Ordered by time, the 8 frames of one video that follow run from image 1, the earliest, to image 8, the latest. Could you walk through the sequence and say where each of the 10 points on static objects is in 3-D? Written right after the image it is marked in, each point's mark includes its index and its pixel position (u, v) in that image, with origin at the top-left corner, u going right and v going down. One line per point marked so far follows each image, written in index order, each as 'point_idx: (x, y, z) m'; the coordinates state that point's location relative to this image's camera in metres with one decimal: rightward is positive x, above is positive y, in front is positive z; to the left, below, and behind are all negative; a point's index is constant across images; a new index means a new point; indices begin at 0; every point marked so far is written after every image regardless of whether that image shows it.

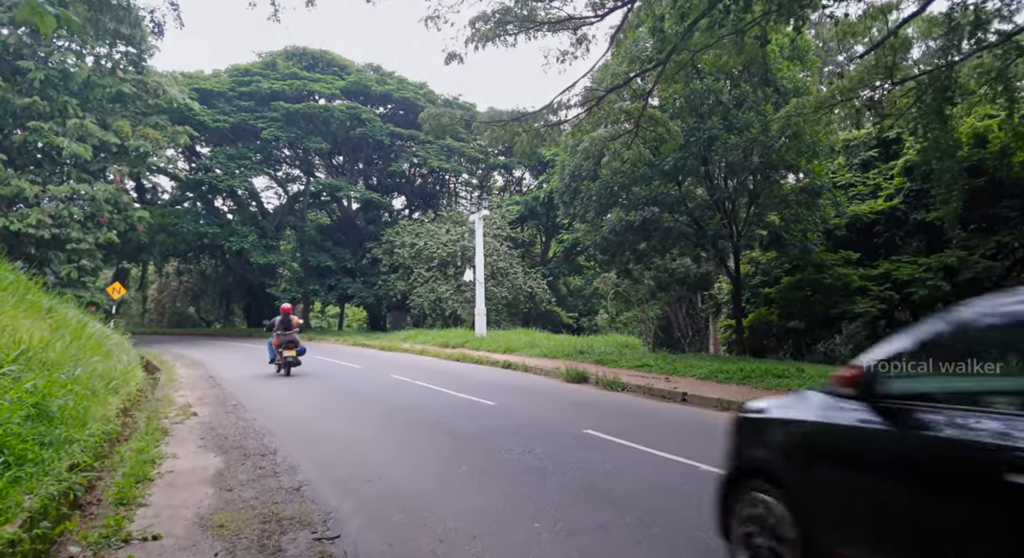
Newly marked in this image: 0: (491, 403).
0: (-0.4, -1.9, +10.0) m
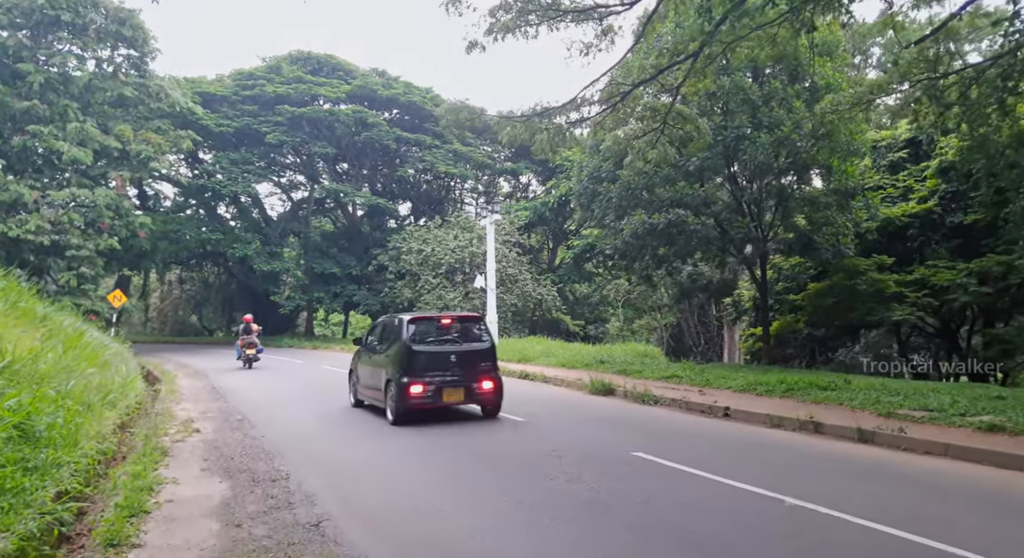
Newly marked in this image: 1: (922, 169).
0: (0.0, -1.9, +9.3) m
1: (+10.3, +2.8, +15.6) m
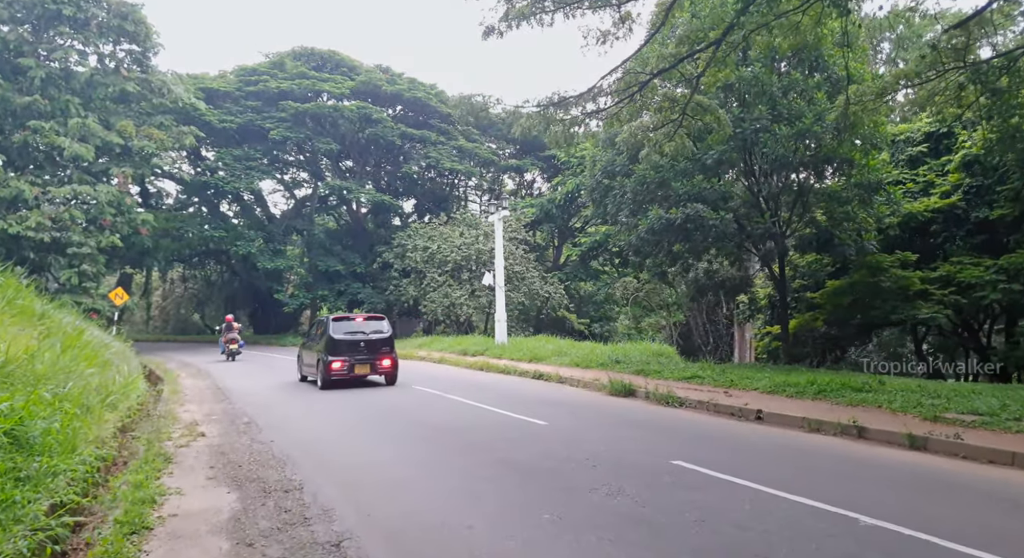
0: (+0.3, -1.9, +8.9) m
1: (+10.5, +2.9, +15.2) m
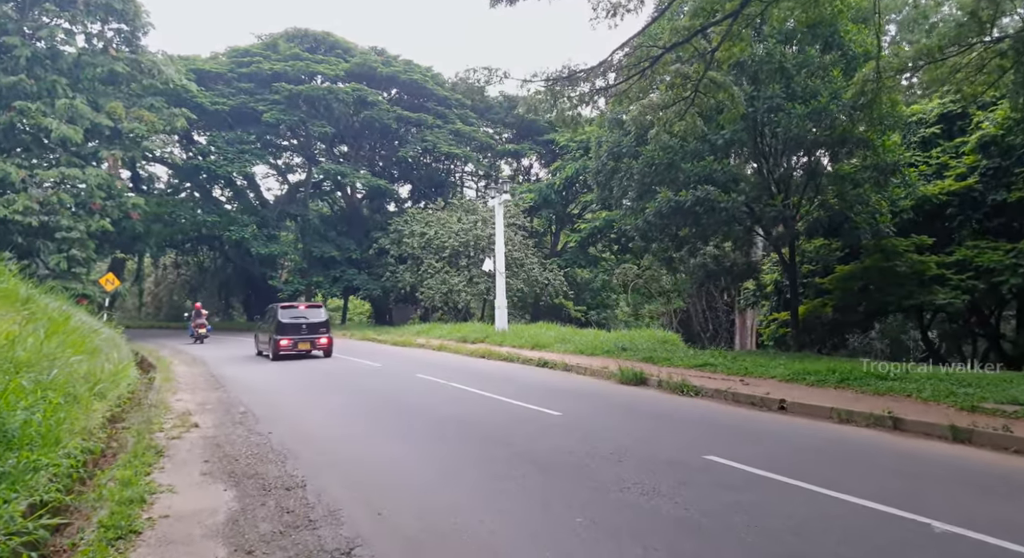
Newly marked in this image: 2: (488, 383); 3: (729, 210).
0: (+0.4, -1.6, +8.5) m
1: (+10.6, +3.2, +14.8) m
2: (-0.4, -1.8, +10.4) m
3: (+4.8, +1.5, +13.6) m
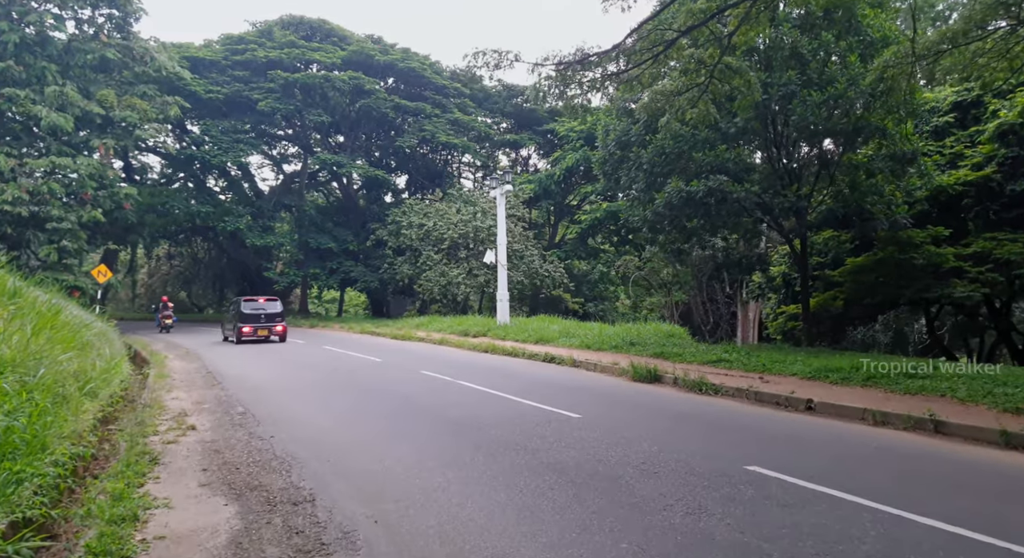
0: (+0.6, -1.6, +8.2) m
1: (+10.7, +3.4, +14.4) m
2: (-0.3, -1.7, +10.1) m
3: (+4.9, +1.7, +13.2) m
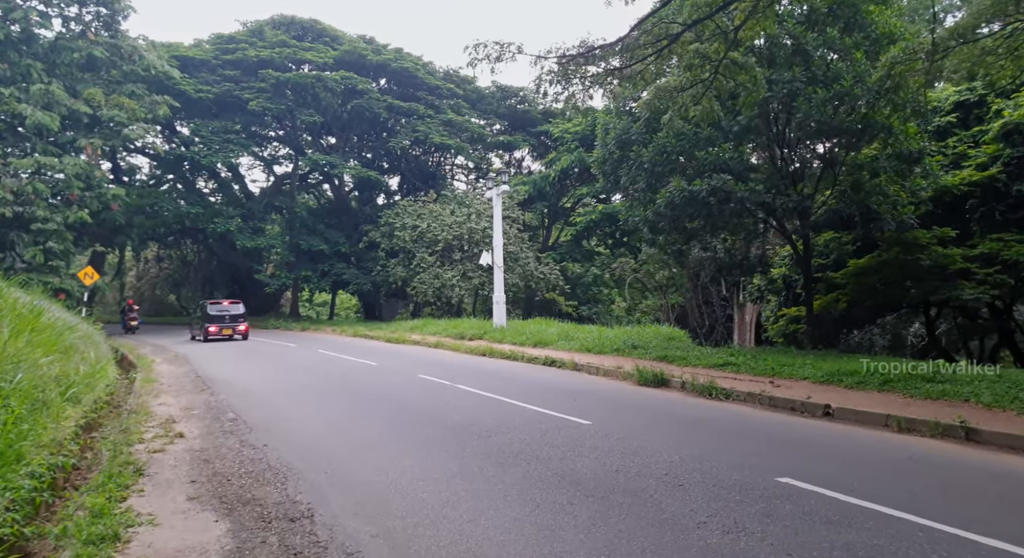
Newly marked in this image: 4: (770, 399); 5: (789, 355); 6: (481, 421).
0: (+0.6, -1.6, +7.8) m
1: (+10.7, +3.3, +14.3) m
2: (-0.2, -1.7, +9.7) m
3: (+4.9, +1.7, +13.0) m
4: (+3.2, -1.5, +7.7) m
5: (+4.9, -1.4, +11.1) m
6: (-0.3, -1.5, +6.6) m
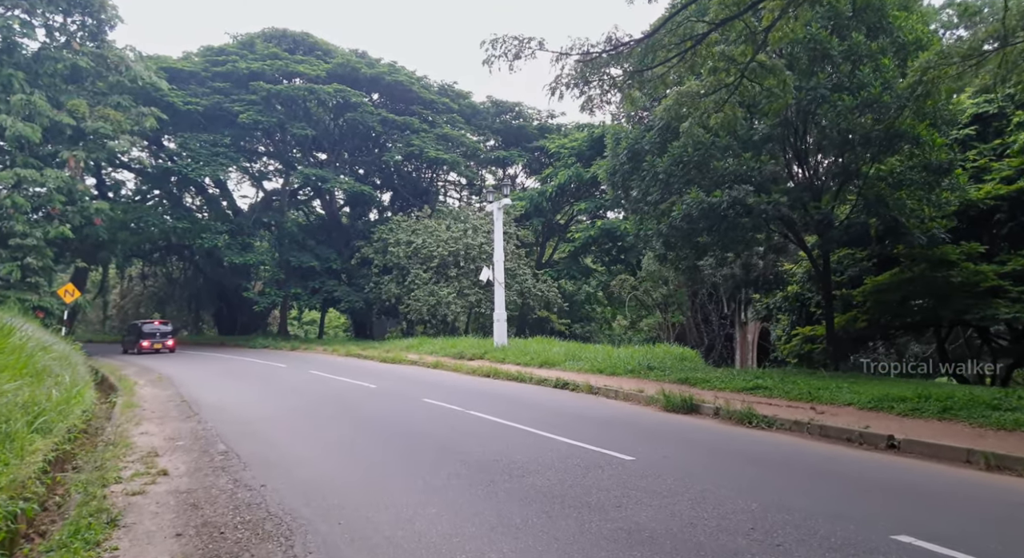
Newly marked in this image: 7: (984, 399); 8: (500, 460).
0: (+0.9, -1.7, +7.1) m
1: (+10.9, +3.0, +13.8) m
2: (0.0, -1.9, +9.0) m
3: (+5.1, +1.3, +12.4) m
4: (+3.5, -1.7, +7.0) m
5: (+5.2, -1.6, +10.4) m
6: (0.0, -1.7, +5.9) m
7: (+5.5, -1.4, +7.3) m
8: (-0.1, -1.7, +5.7) m
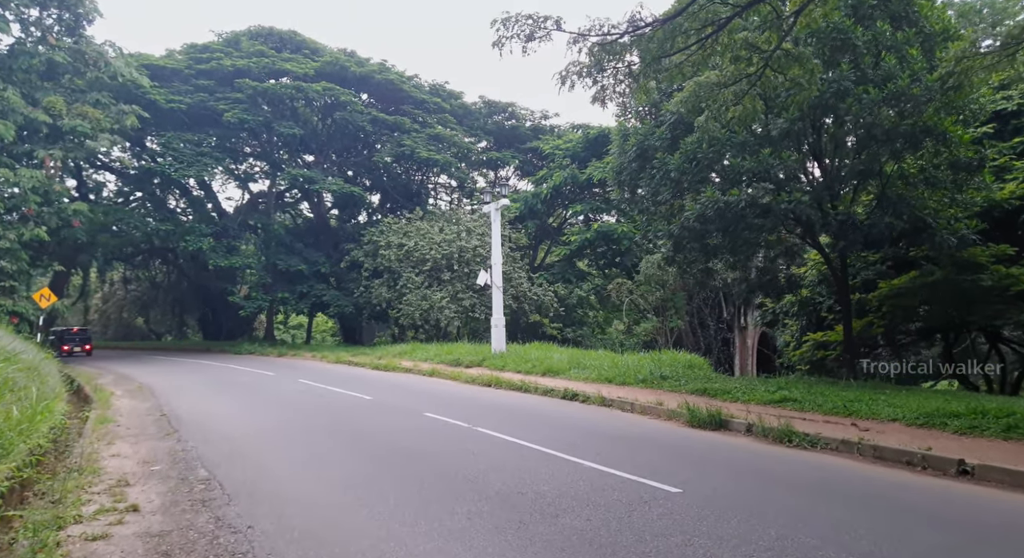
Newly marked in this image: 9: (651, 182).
0: (+1.1, -1.8, +6.3) m
1: (+10.9, +2.9, +13.3) m
2: (+0.2, -1.9, +8.2) m
3: (+5.2, +1.3, +11.7) m
4: (+3.7, -1.7, +6.3) m
5: (+5.3, -1.7, +9.7) m
6: (+0.2, -1.7, +5.1) m
7: (+5.7, -1.4, +6.6) m
8: (+0.1, -1.7, +4.9) m
9: (+3.0, +2.0, +13.2) m
